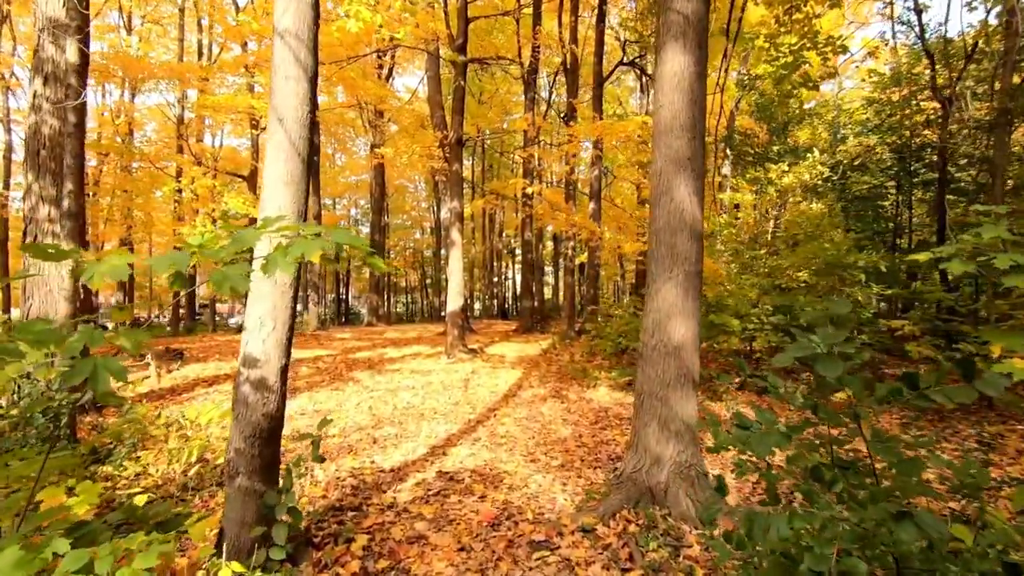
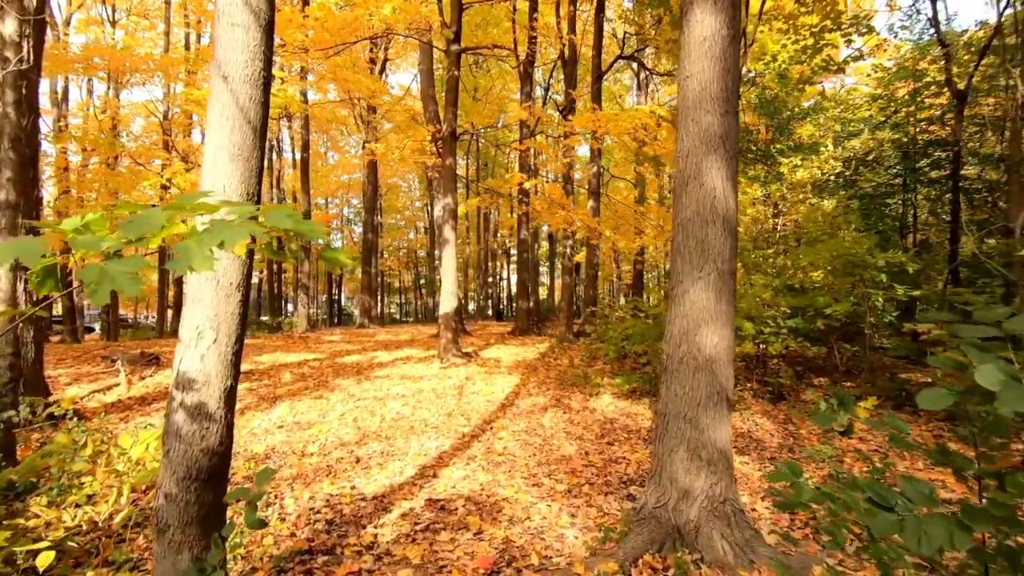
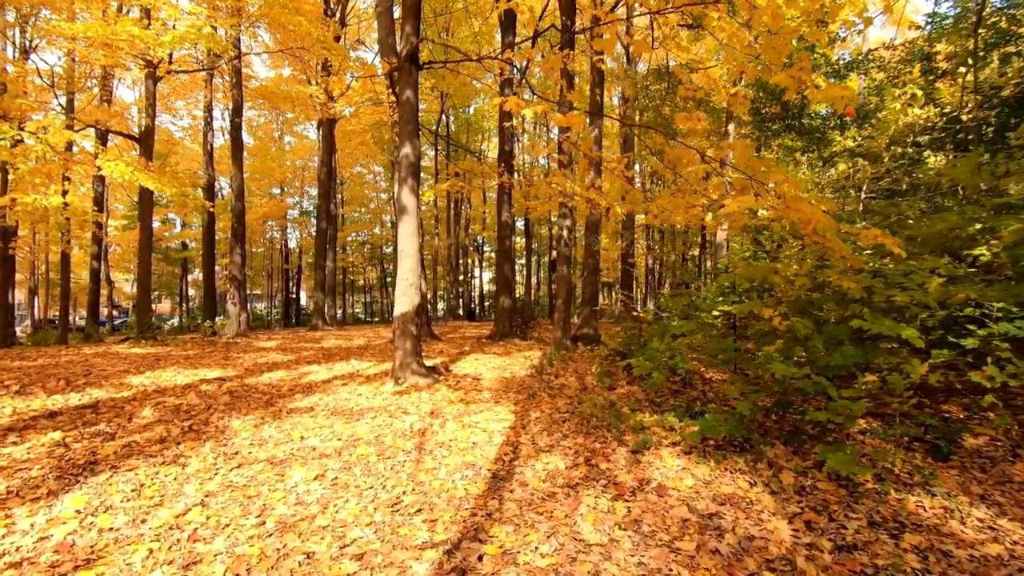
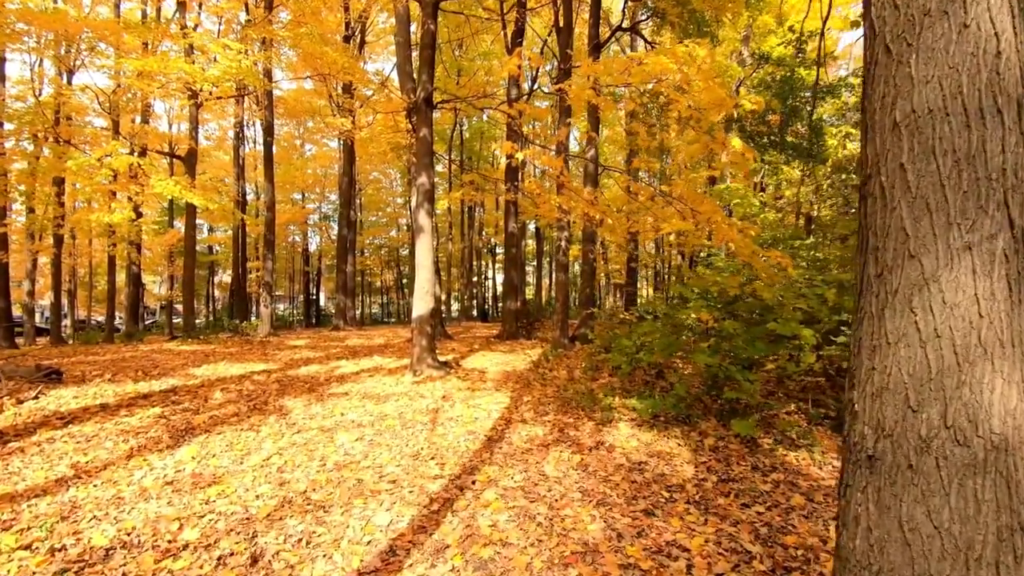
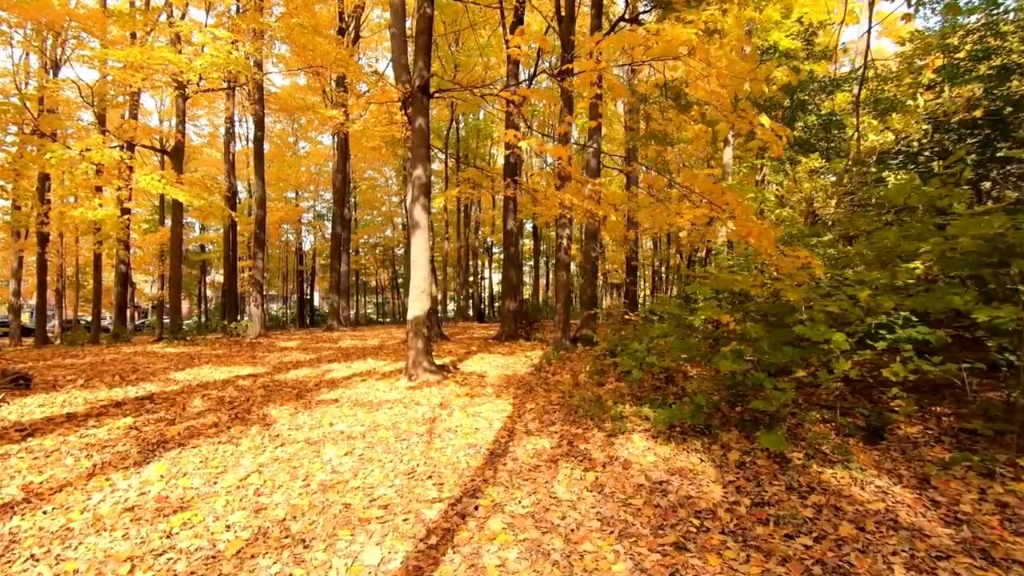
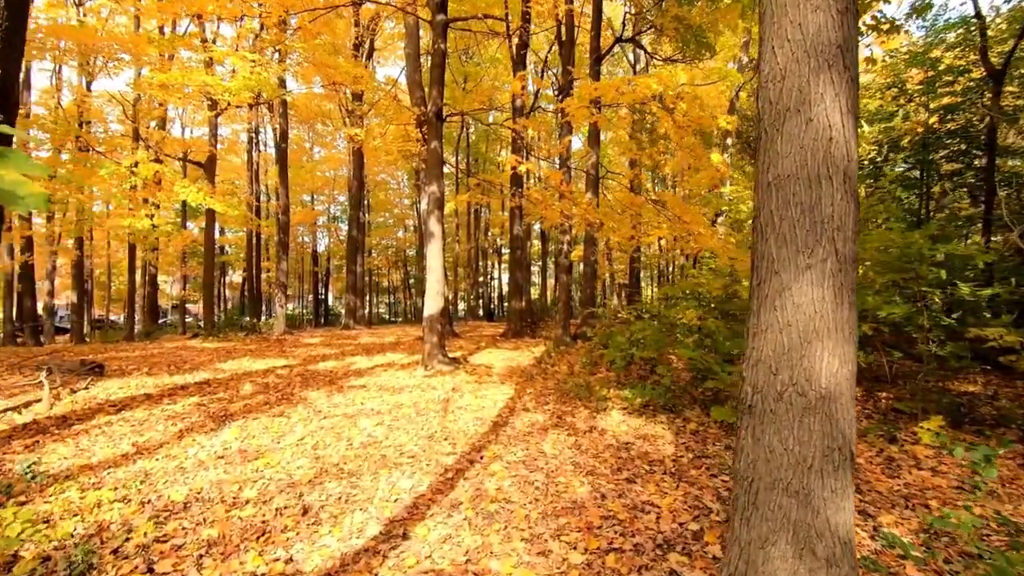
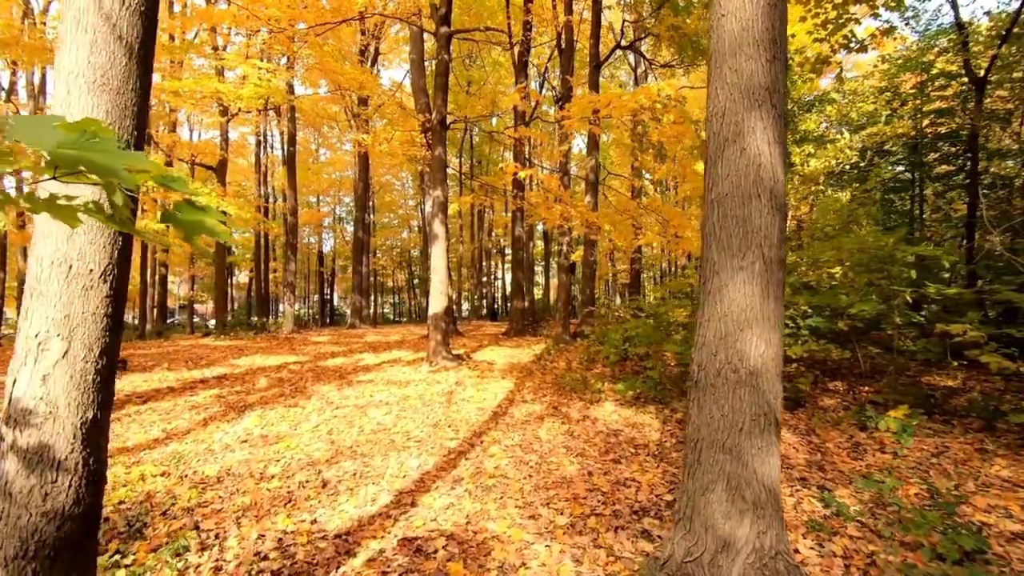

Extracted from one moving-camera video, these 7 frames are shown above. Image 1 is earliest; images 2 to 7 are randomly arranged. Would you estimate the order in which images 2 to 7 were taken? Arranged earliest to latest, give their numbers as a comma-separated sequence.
2, 7, 6, 4, 5, 3
